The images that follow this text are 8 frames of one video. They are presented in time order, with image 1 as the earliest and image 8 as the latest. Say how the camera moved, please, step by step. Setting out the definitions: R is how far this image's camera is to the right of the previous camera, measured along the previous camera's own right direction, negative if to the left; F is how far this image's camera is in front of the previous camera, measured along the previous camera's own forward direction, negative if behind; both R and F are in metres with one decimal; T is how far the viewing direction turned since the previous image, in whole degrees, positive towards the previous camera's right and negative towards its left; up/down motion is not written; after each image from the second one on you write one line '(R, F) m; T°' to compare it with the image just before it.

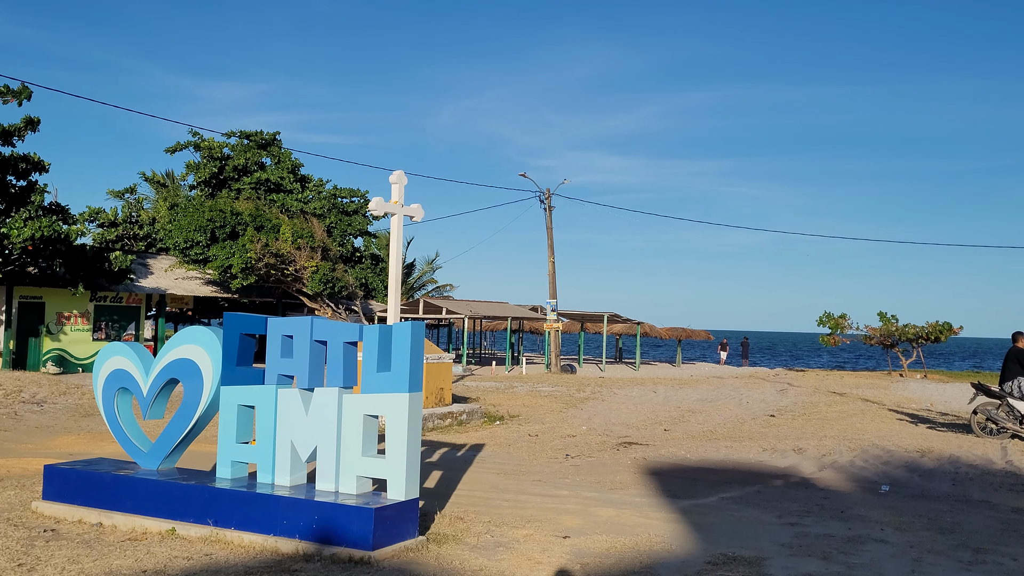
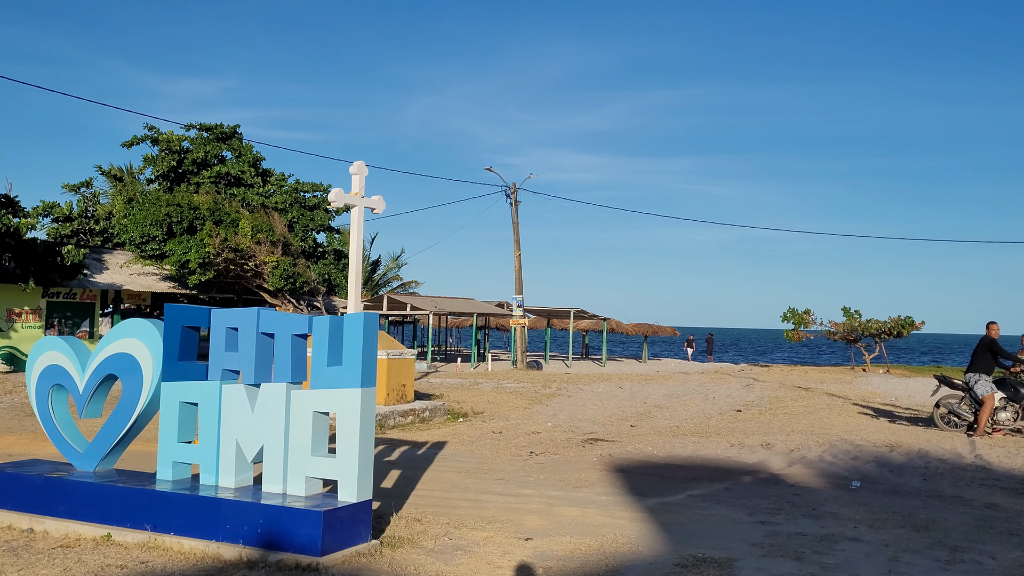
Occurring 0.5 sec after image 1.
(+0.1, +0.3) m; +2°
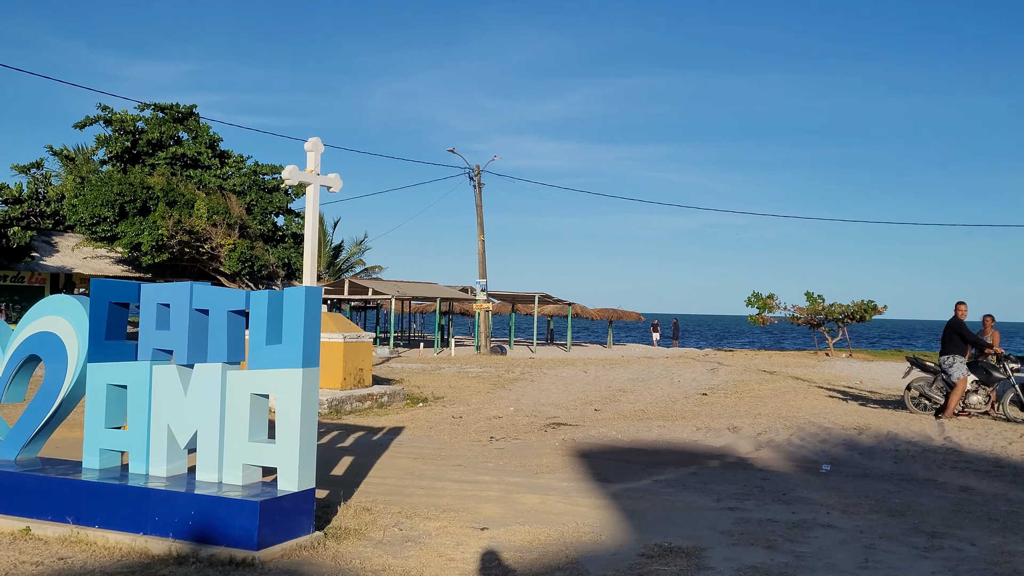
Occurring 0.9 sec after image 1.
(+0.1, +0.4) m; +2°
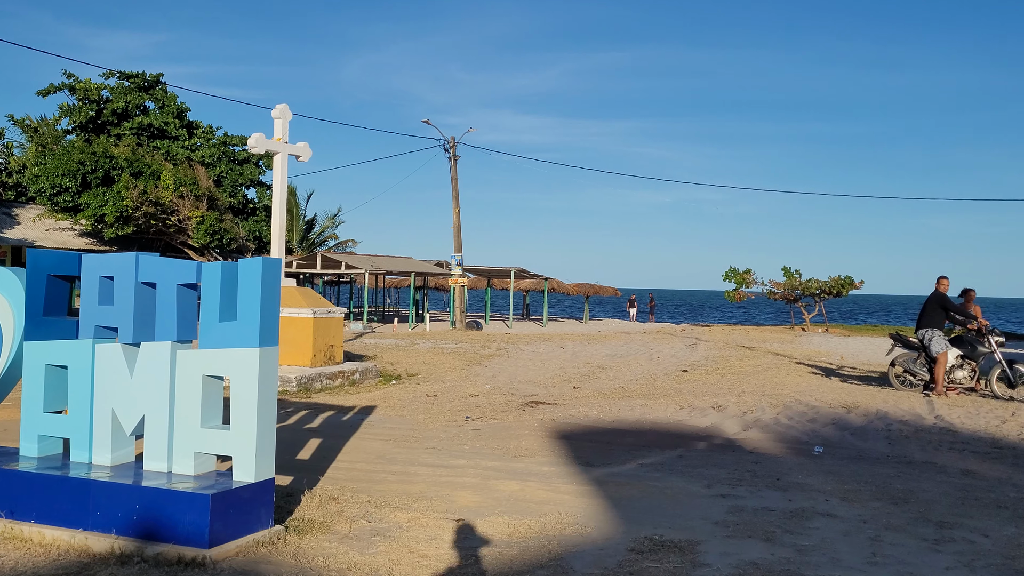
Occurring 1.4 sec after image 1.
(0.0, +0.5) m; +2°
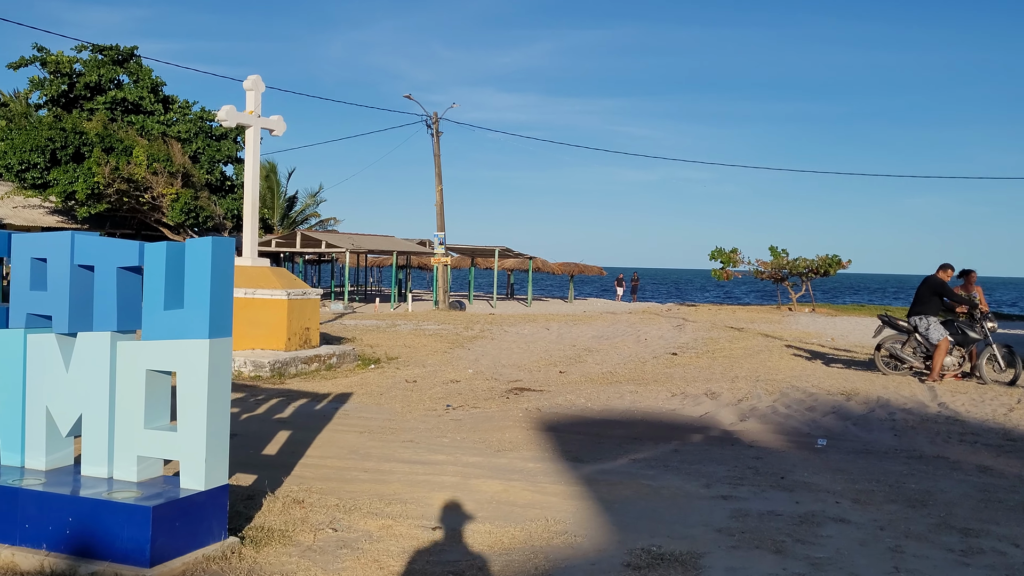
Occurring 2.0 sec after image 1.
(0.0, +0.5) m; +1°
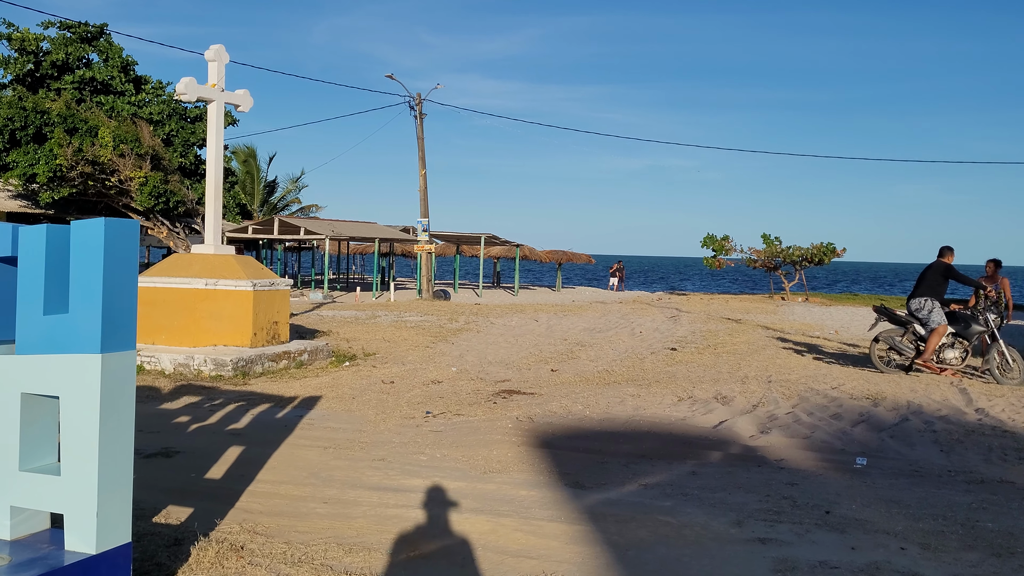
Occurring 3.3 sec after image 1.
(0.0, +1.0) m; +1°
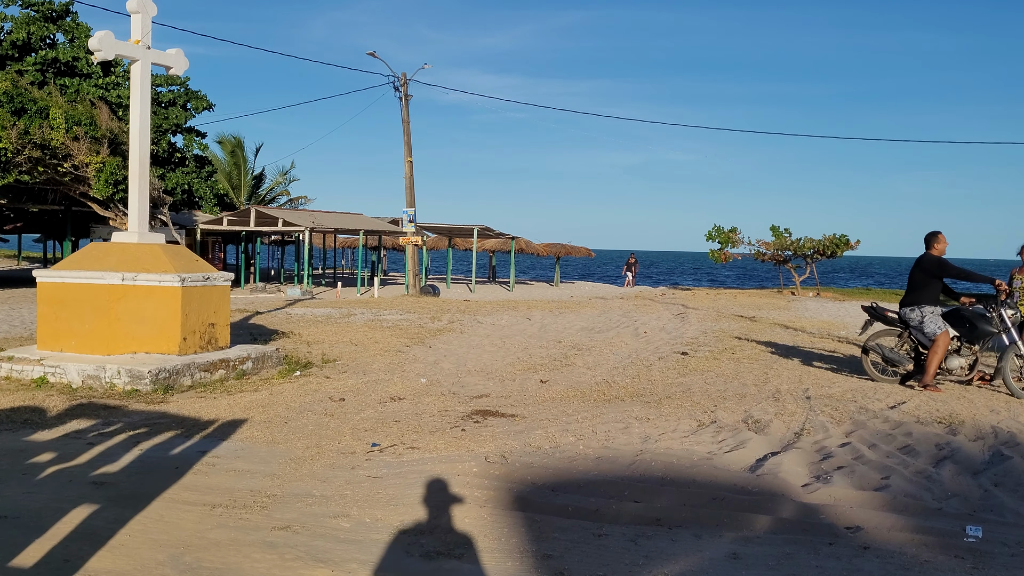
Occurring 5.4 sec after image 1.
(+0.2, +1.8) m; 0°
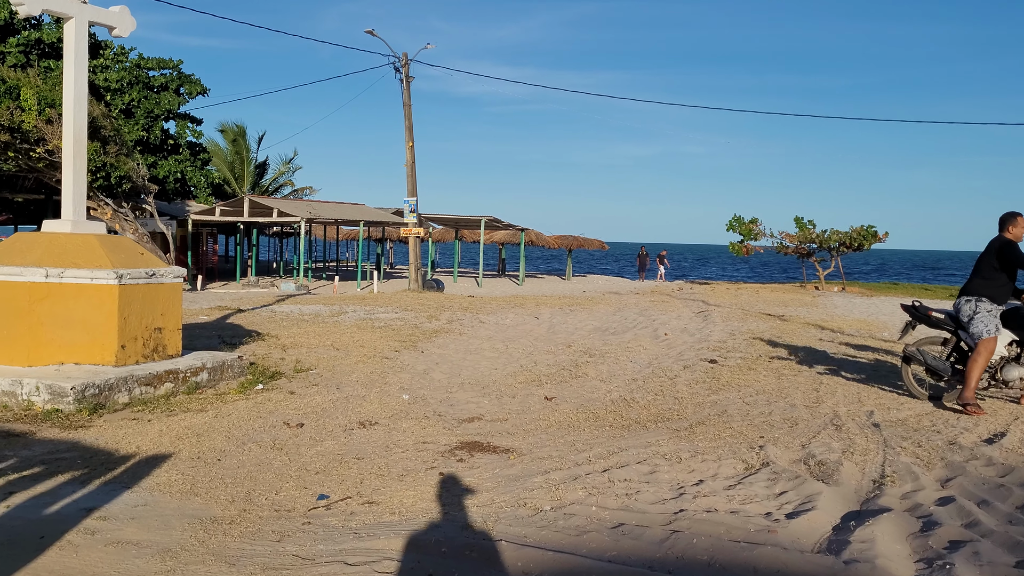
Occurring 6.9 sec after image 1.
(+0.1, +1.5) m; -1°
